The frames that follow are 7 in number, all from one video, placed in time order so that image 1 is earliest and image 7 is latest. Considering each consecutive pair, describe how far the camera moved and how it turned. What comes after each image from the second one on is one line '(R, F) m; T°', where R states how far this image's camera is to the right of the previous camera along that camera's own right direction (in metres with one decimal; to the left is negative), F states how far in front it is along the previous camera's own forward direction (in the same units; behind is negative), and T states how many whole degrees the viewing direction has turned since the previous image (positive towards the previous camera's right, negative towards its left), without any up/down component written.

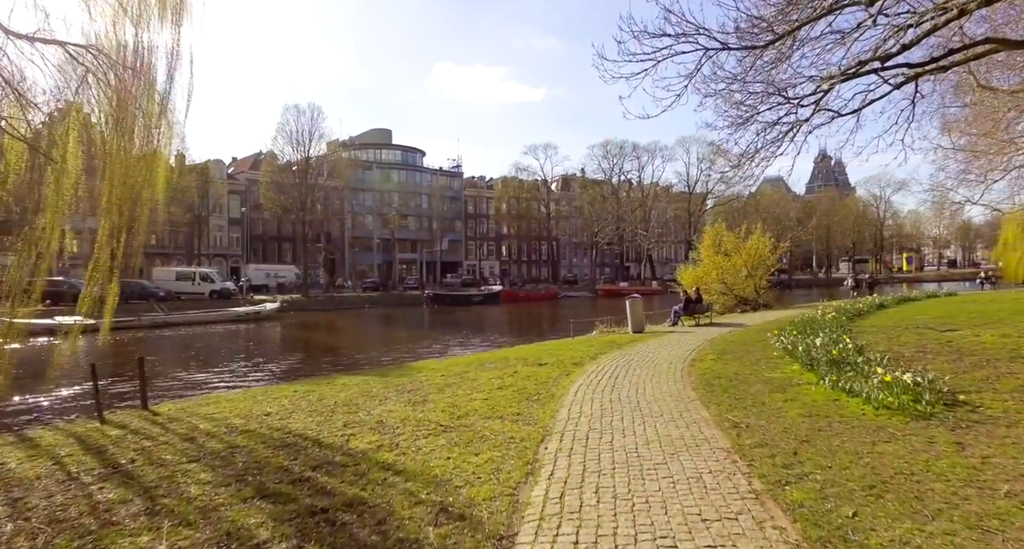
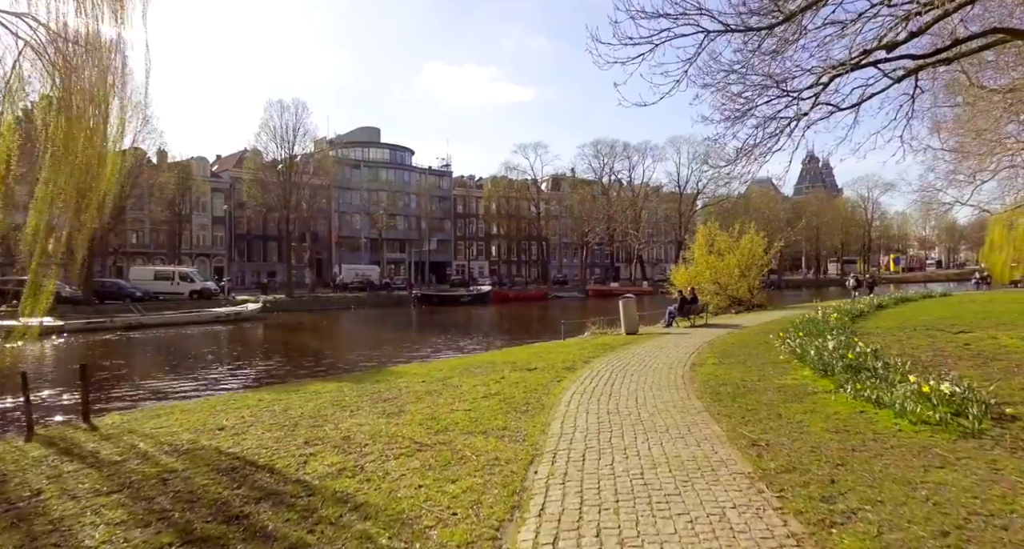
(+0.1, +0.9) m; +1°
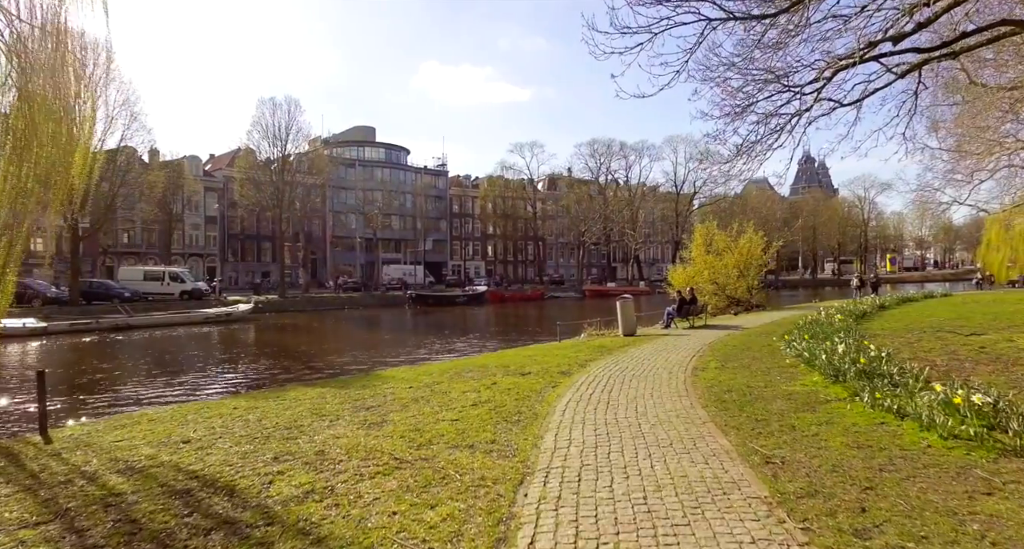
(+0.1, +0.5) m; 0°
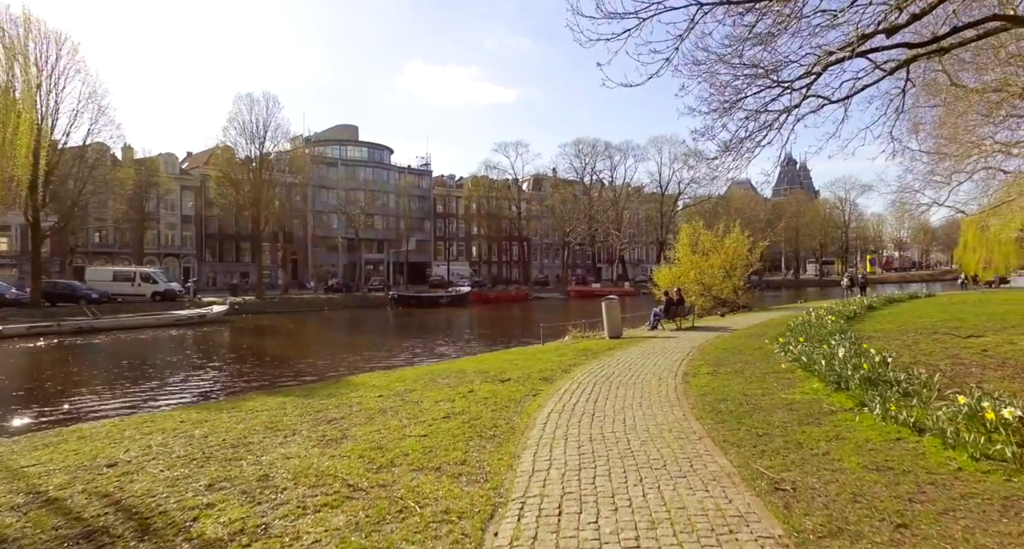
(+0.1, +0.7) m; +1°
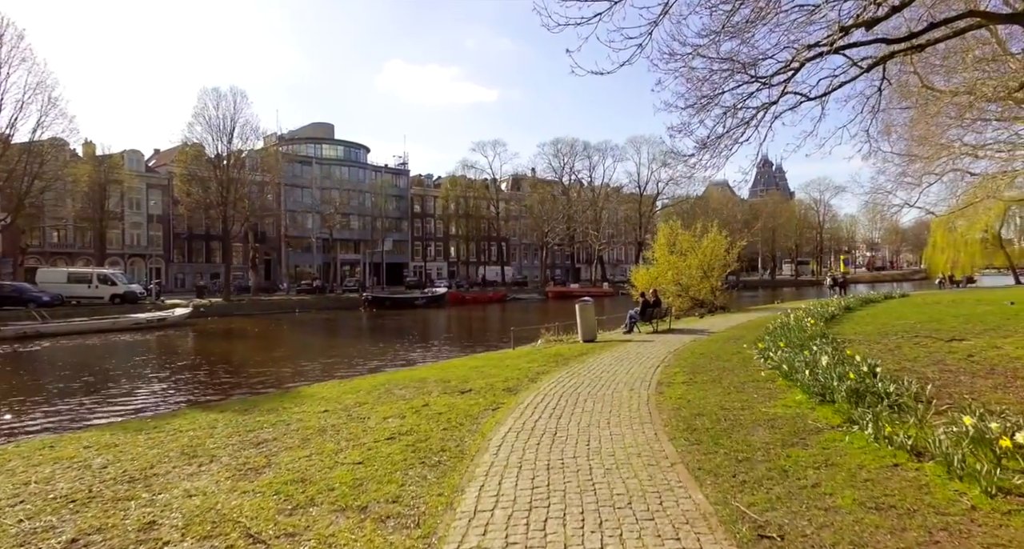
(+0.3, +0.8) m; +2°
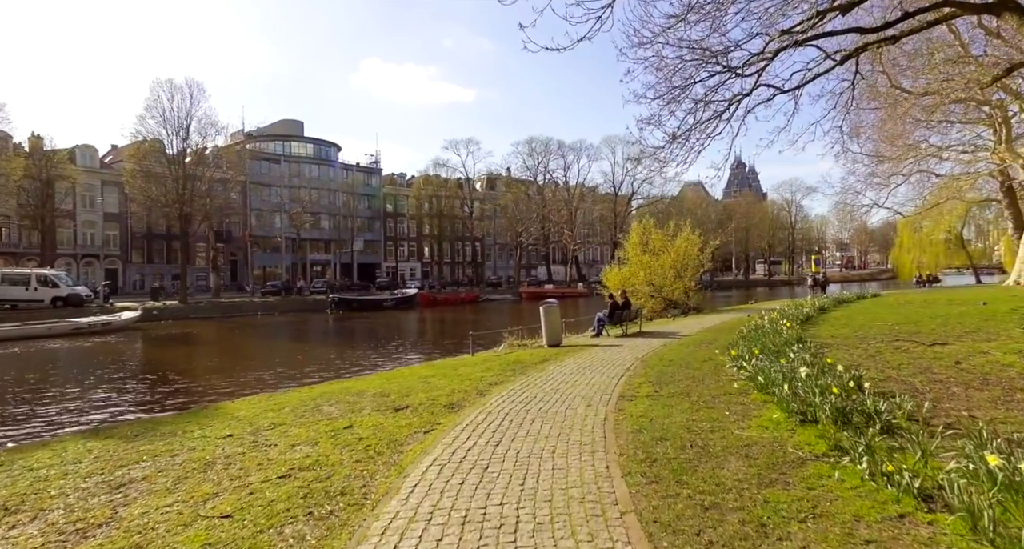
(+0.5, +1.1) m; +2°
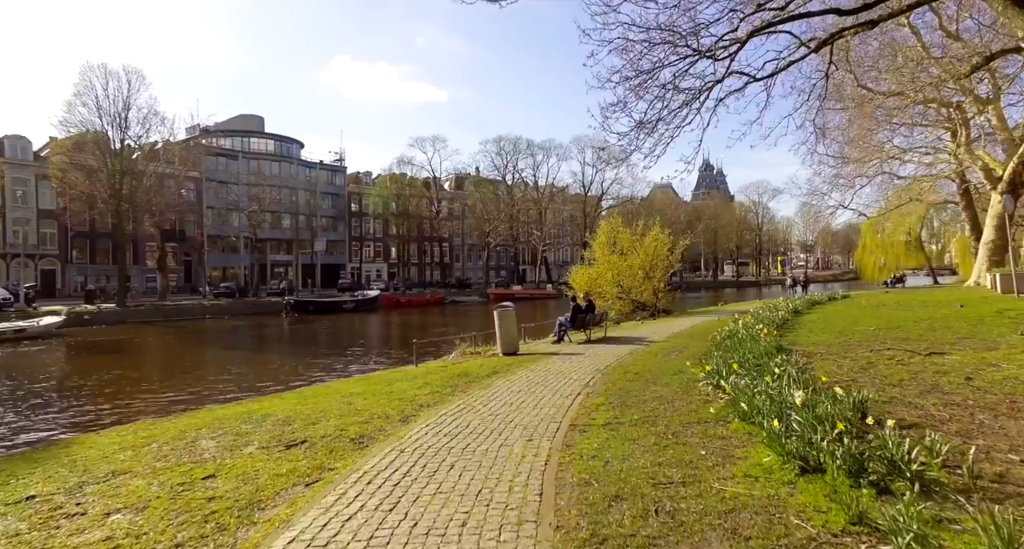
(+0.5, +1.7) m; +3°
